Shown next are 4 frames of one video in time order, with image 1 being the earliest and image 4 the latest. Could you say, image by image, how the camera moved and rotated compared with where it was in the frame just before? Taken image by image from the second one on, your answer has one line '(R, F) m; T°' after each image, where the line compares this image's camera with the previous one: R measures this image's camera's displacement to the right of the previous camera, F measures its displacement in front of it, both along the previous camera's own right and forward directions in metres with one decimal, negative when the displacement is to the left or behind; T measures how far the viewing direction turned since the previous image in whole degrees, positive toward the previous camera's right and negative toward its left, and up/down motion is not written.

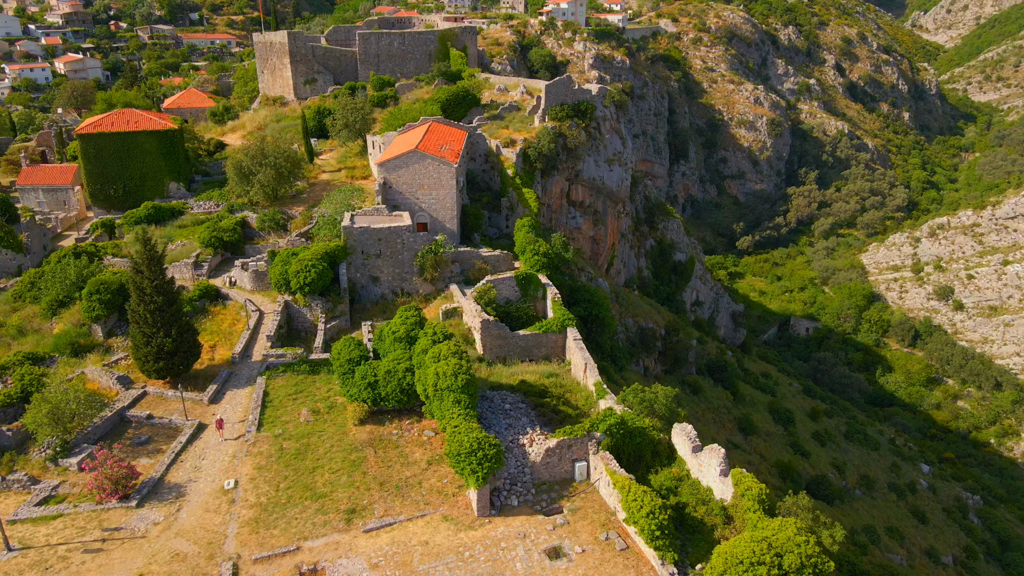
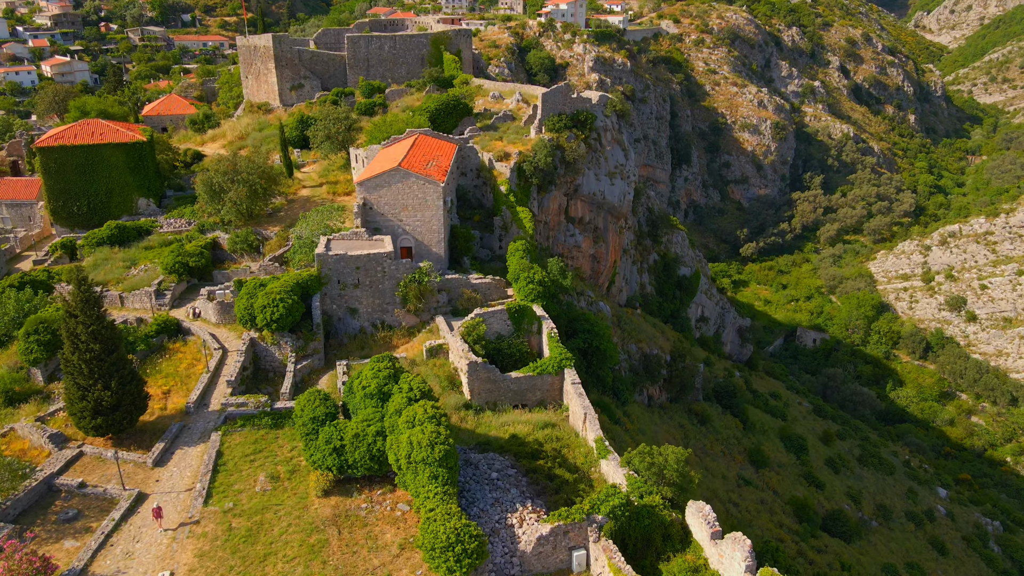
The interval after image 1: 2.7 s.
(+0.3, +2.0) m; 0°
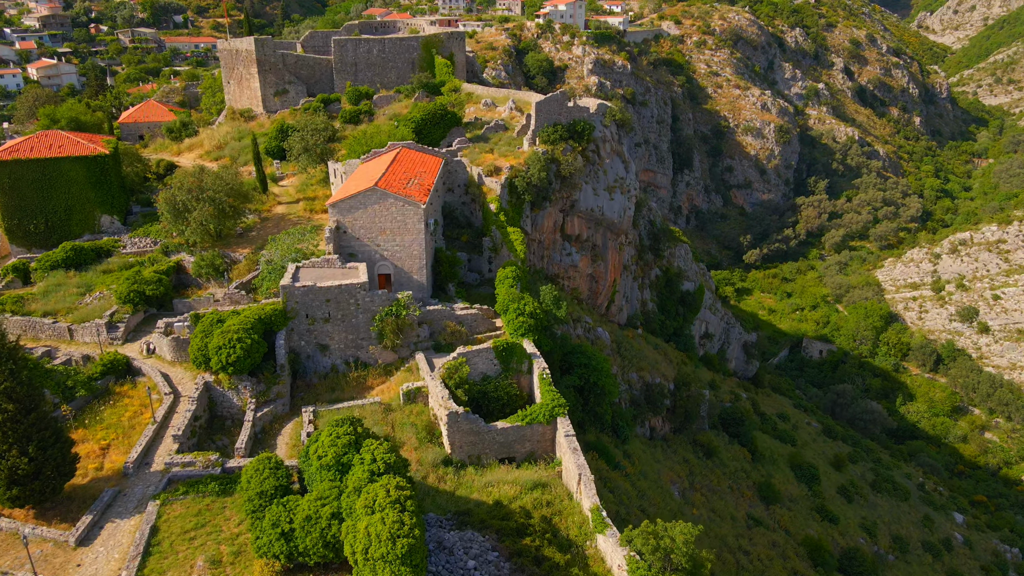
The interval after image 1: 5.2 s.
(+0.3, +1.9) m; 0°
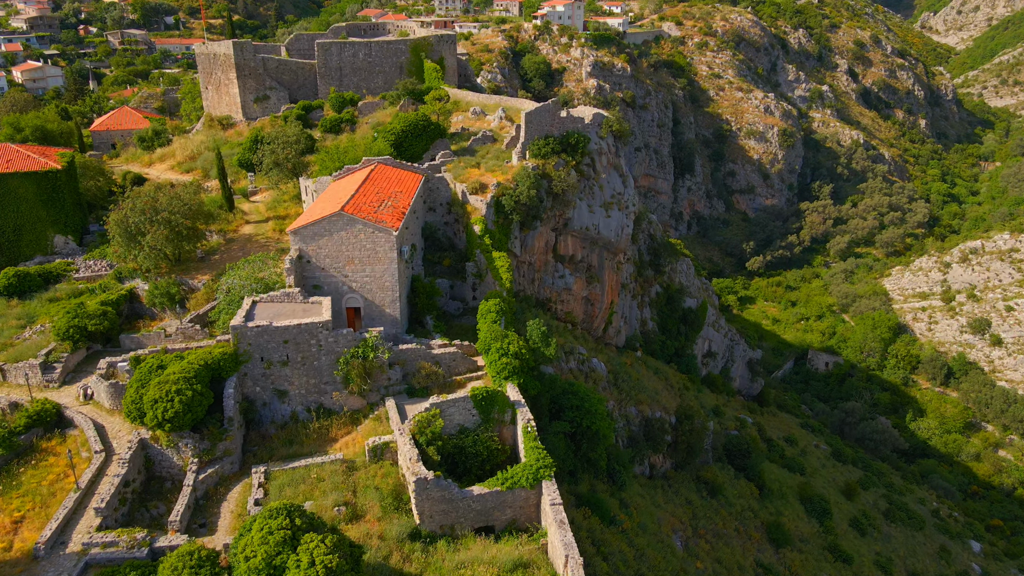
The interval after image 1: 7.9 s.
(+0.5, +1.9) m; 0°
